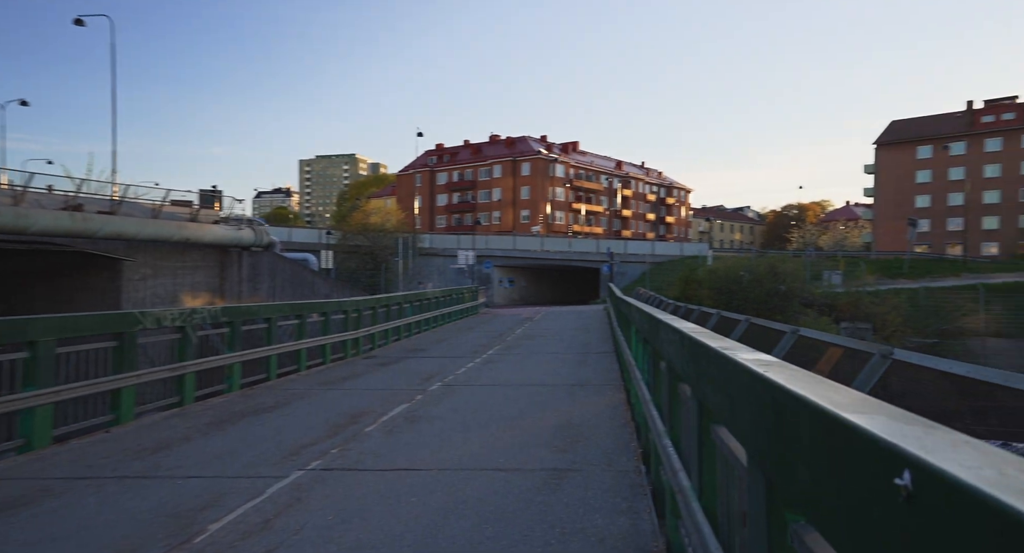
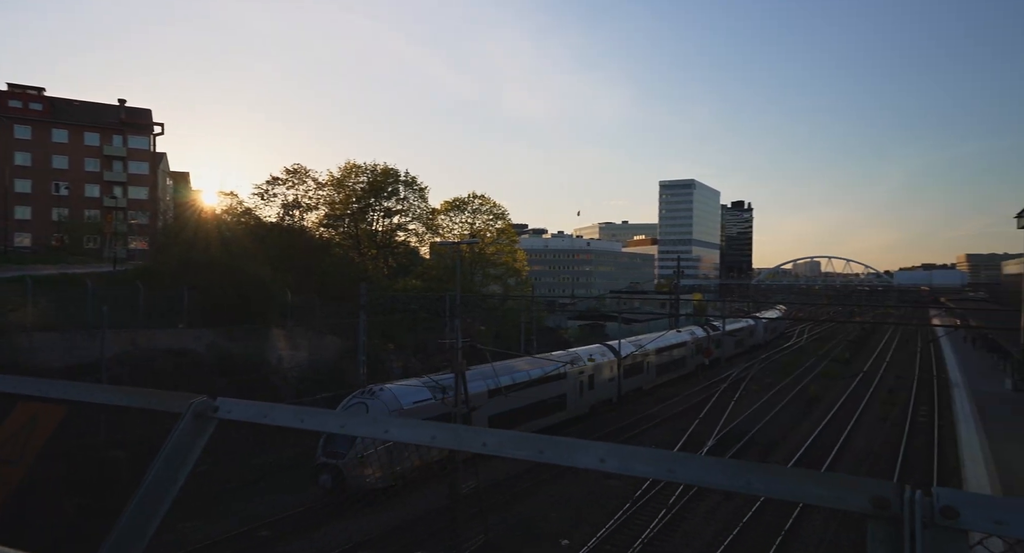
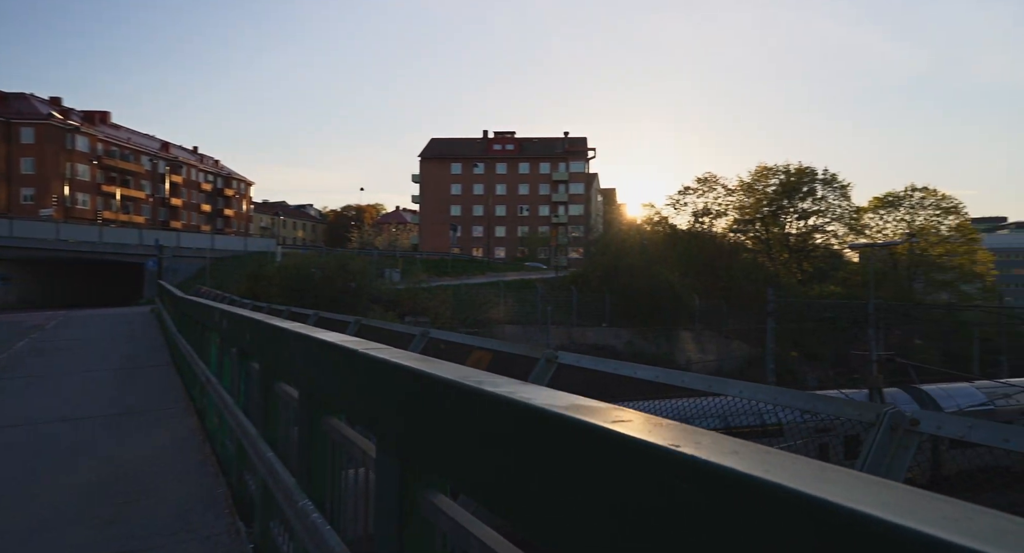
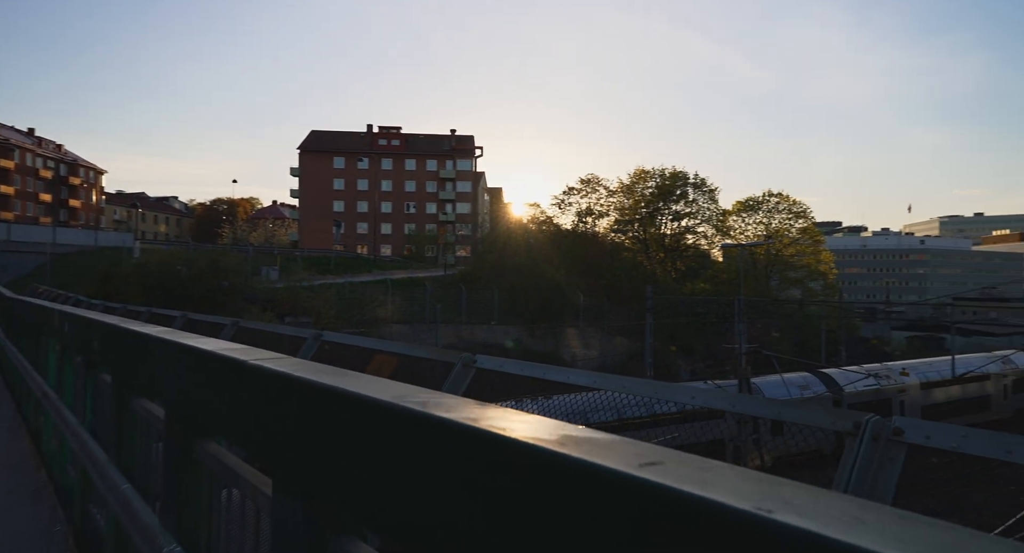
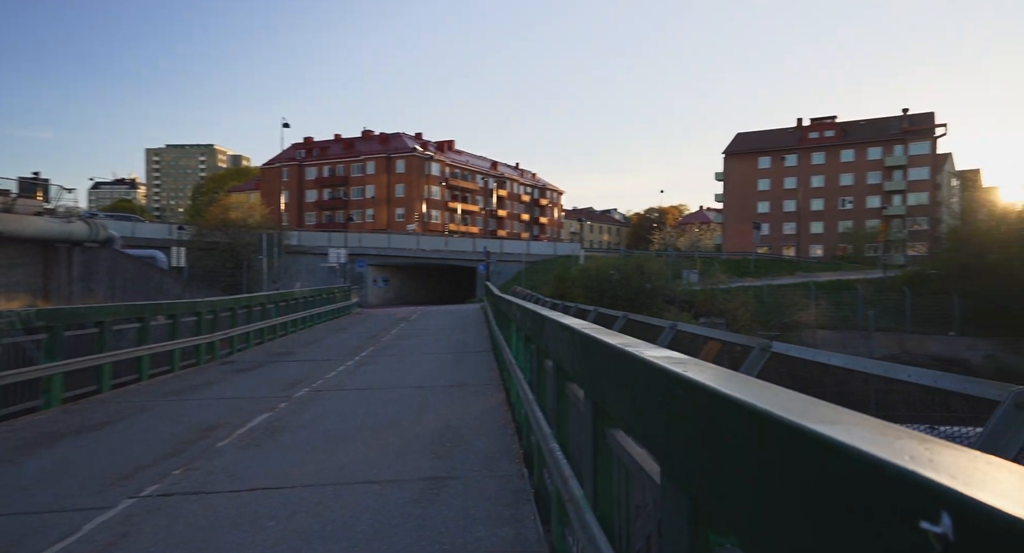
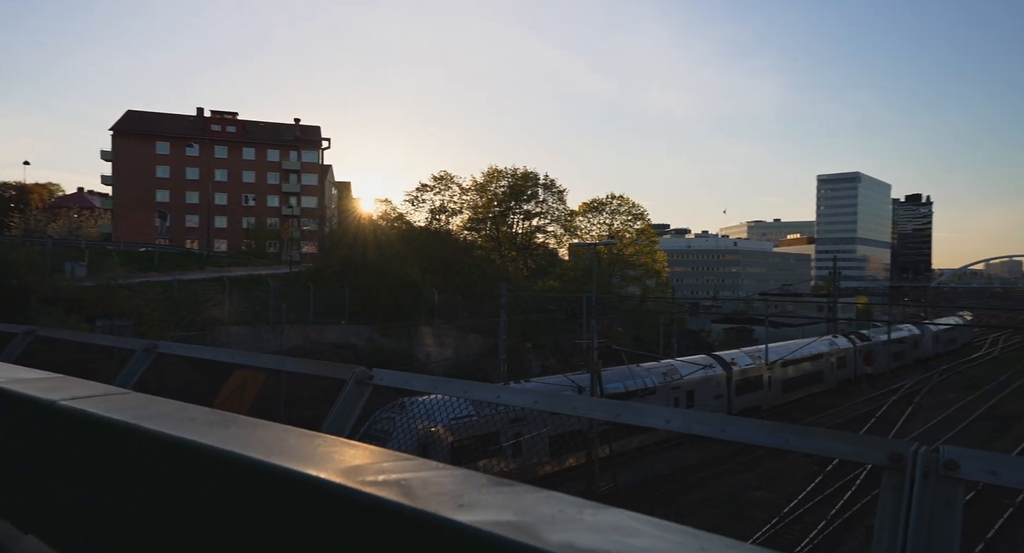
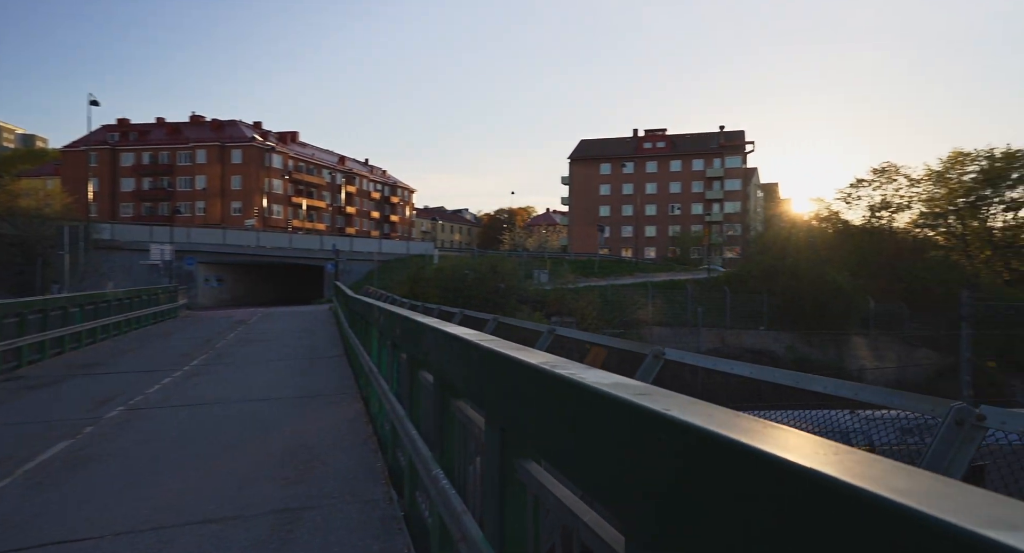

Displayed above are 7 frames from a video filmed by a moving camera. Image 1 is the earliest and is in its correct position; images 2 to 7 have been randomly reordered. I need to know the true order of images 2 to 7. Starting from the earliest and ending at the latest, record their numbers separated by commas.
5, 7, 3, 4, 6, 2
